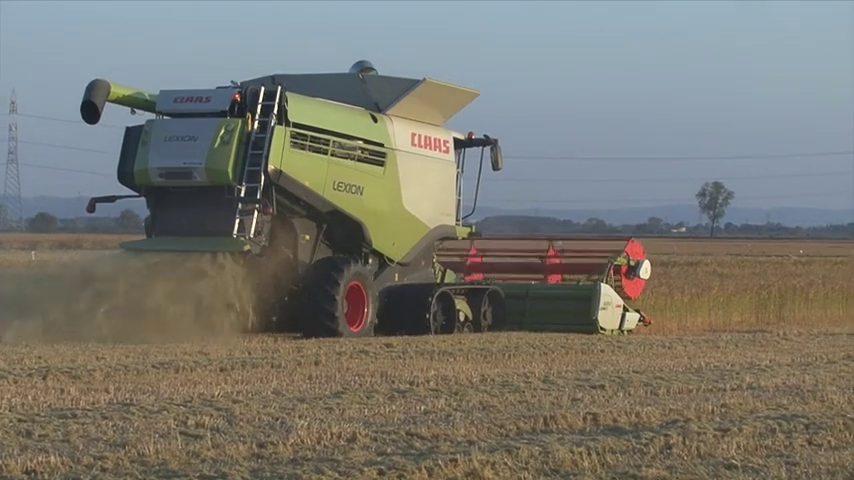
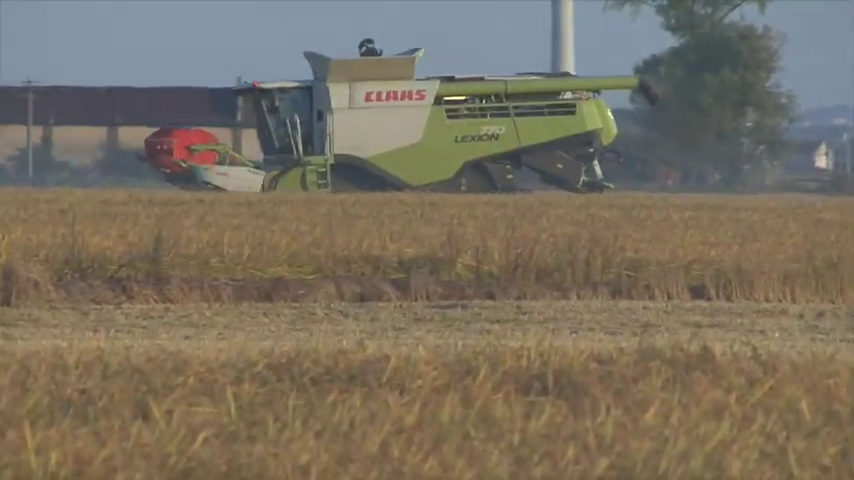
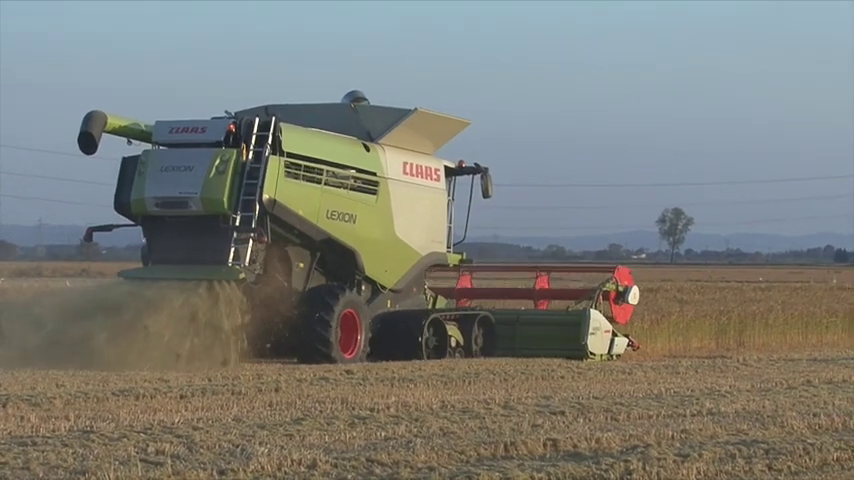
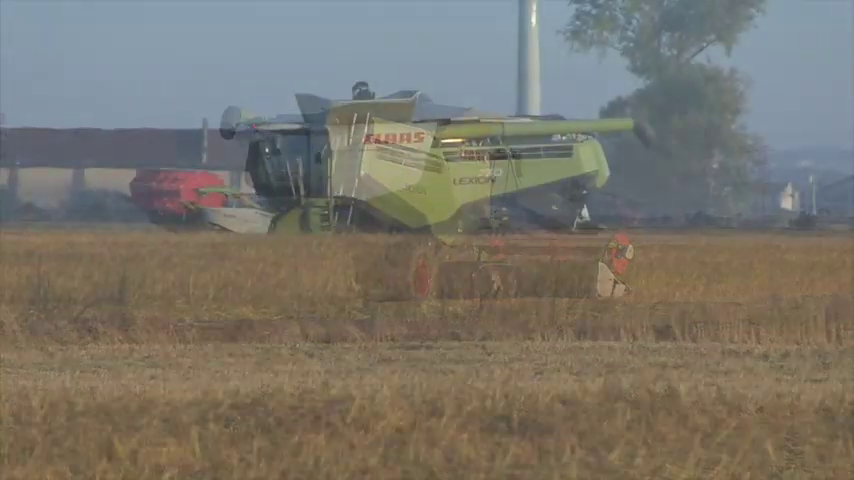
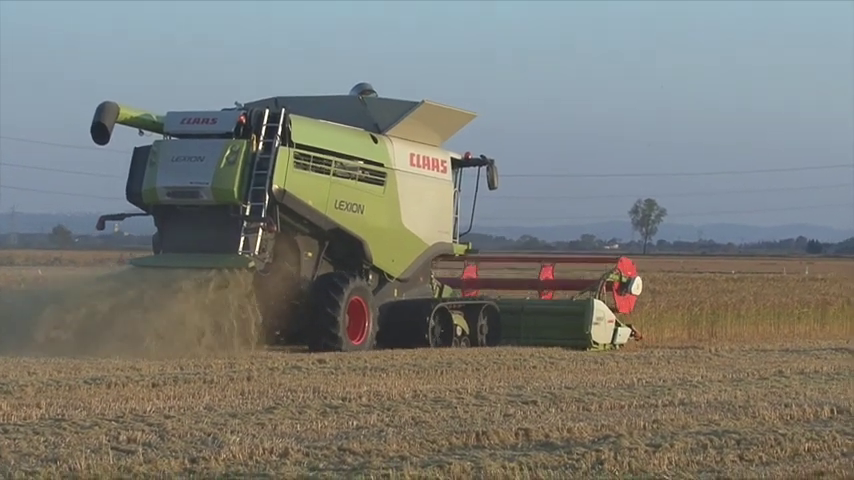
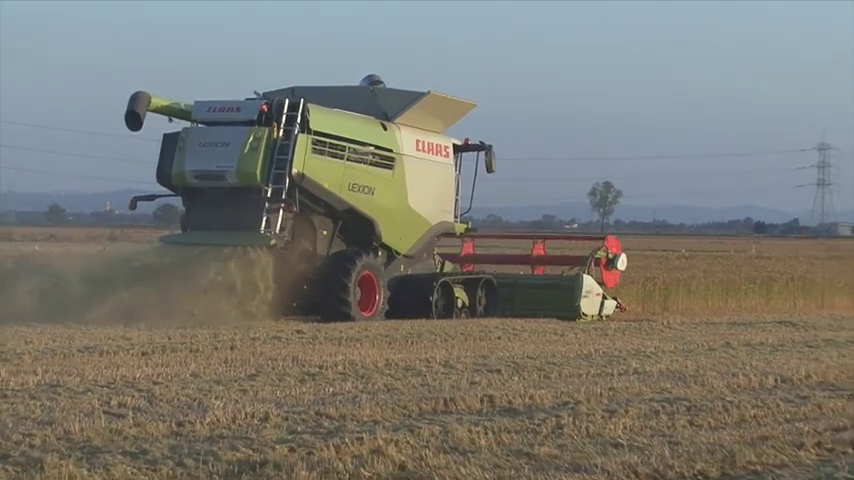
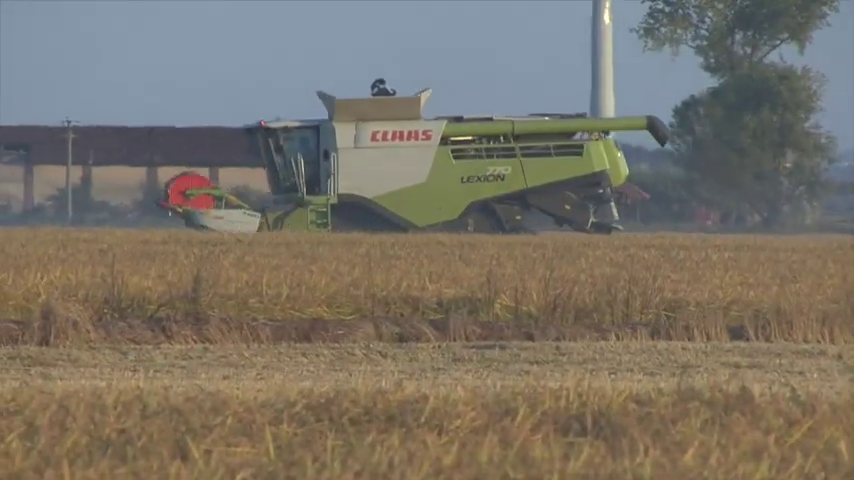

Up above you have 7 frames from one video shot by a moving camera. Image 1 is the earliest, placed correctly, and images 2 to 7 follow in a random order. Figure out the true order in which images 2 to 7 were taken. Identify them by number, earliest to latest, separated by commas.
3, 5, 6, 4, 2, 7
